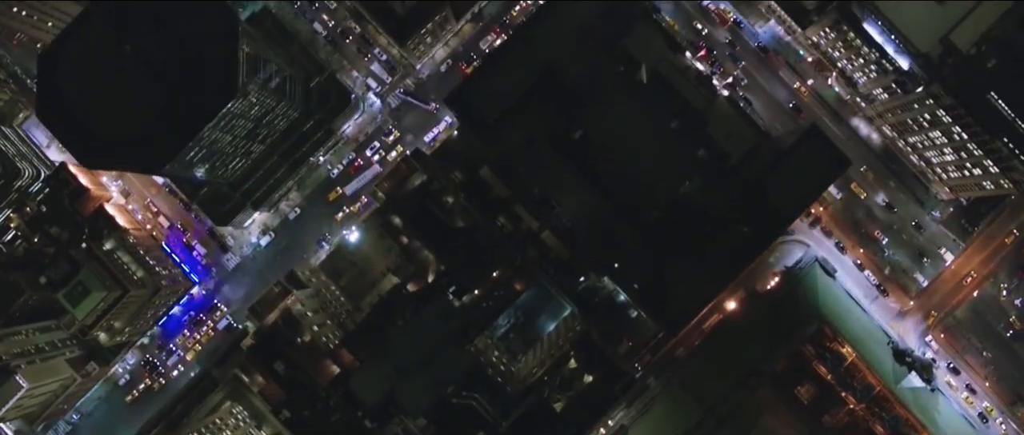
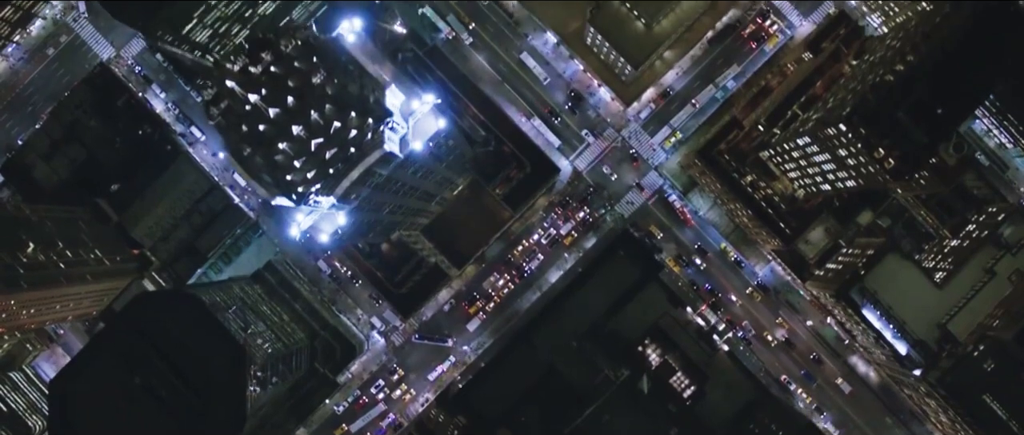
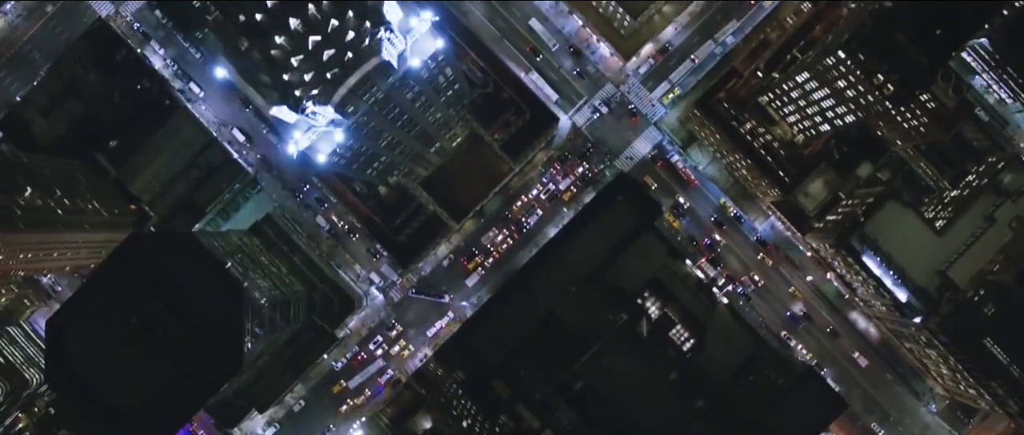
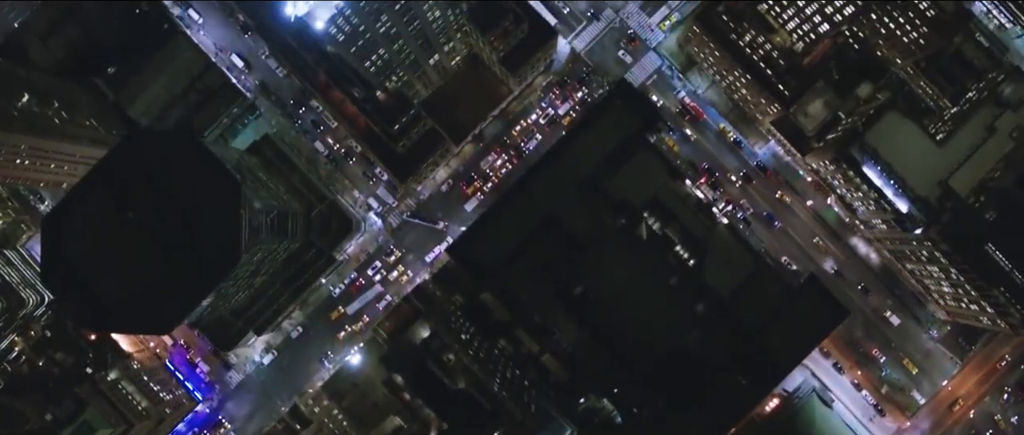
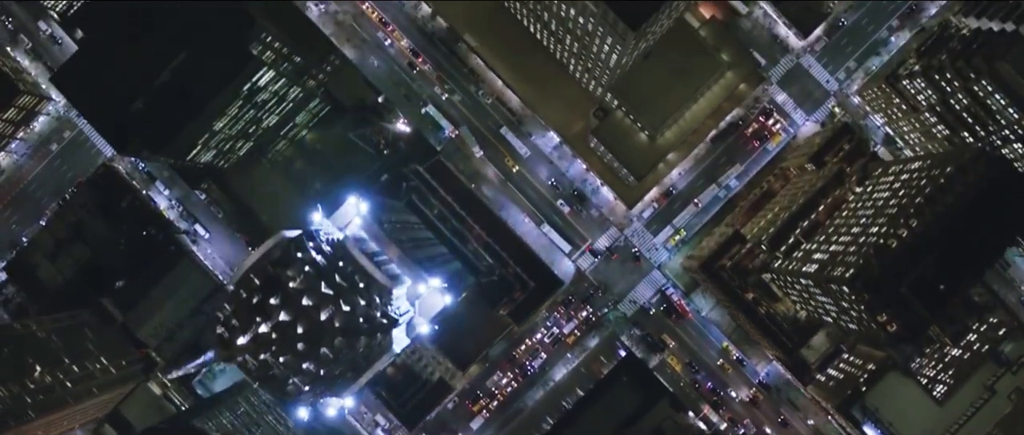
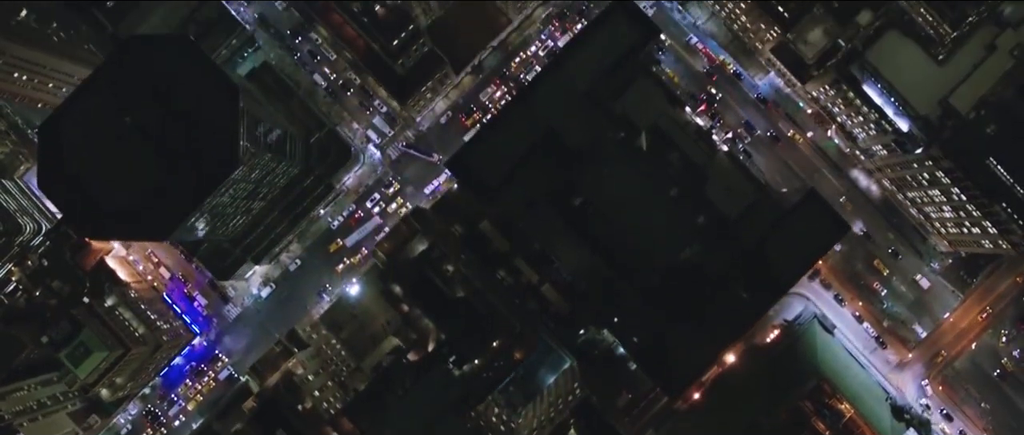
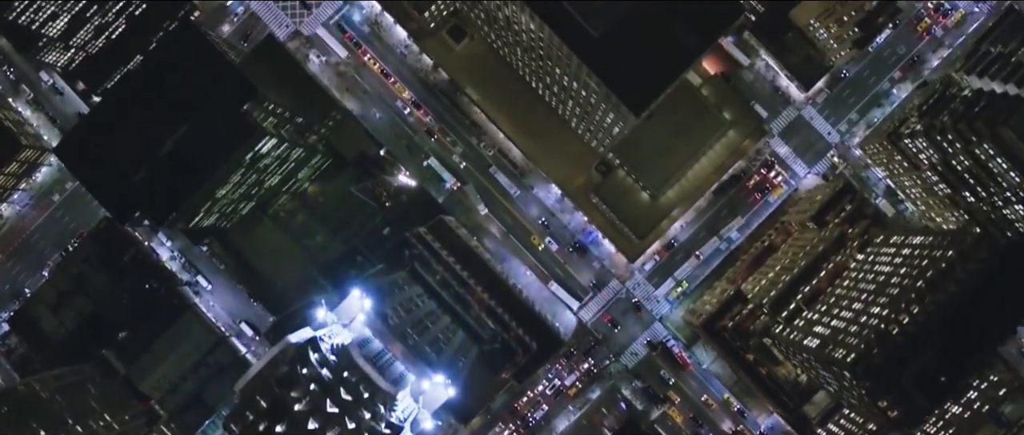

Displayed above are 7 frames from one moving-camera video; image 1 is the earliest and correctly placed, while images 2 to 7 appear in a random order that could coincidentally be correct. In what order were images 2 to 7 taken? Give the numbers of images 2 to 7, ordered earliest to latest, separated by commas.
6, 4, 3, 2, 5, 7
